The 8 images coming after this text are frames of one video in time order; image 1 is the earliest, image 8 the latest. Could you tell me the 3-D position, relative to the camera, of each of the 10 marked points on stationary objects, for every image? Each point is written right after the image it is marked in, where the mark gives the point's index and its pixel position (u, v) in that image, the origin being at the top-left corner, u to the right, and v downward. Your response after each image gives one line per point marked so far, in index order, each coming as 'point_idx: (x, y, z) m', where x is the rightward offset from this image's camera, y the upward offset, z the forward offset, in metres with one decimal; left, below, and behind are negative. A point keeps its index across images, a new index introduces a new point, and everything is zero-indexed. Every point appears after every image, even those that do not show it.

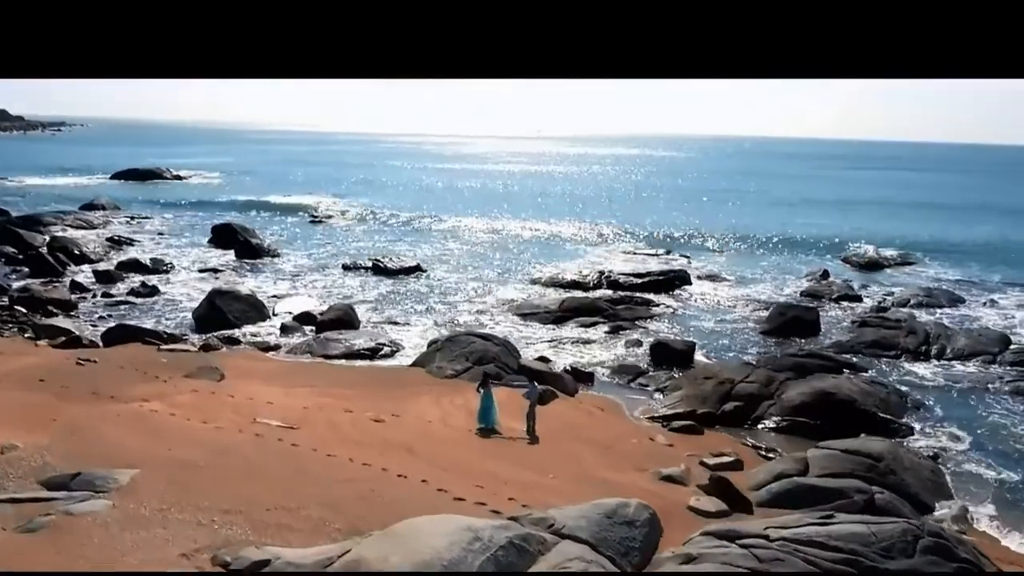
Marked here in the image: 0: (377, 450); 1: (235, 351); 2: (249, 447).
0: (-1.4, -1.7, +9.5) m
1: (-4.4, -1.1, +14.4) m
2: (-2.6, -1.7, +9.3) m
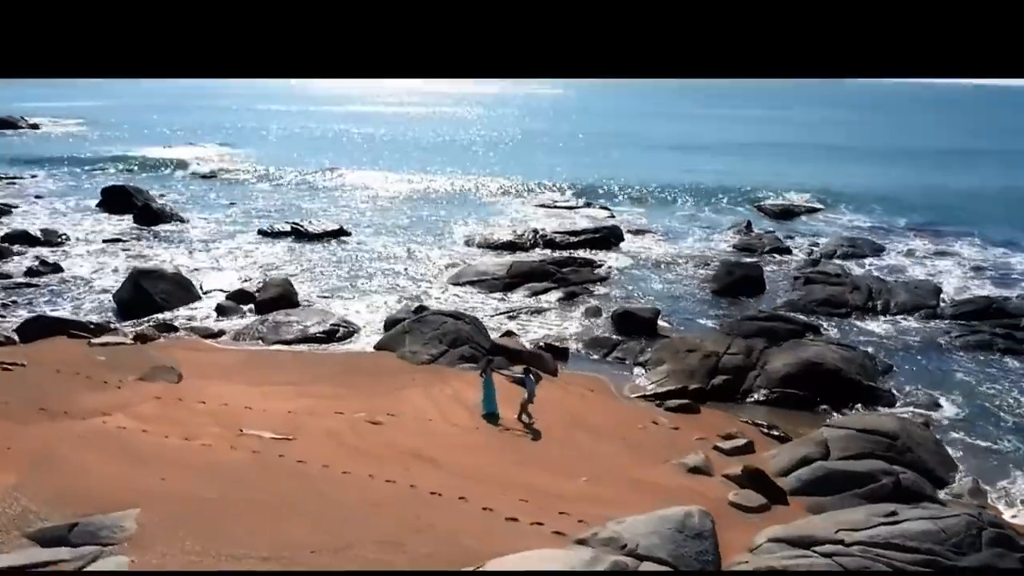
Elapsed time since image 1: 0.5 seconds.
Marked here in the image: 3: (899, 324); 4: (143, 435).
0: (-1.1, -1.7, +8.8) m
1: (-4.8, -0.8, +13.2) m
2: (-2.3, -1.7, +8.4) m
3: (+6.6, -0.6, +15.4) m
4: (-3.7, -1.5, +9.2) m
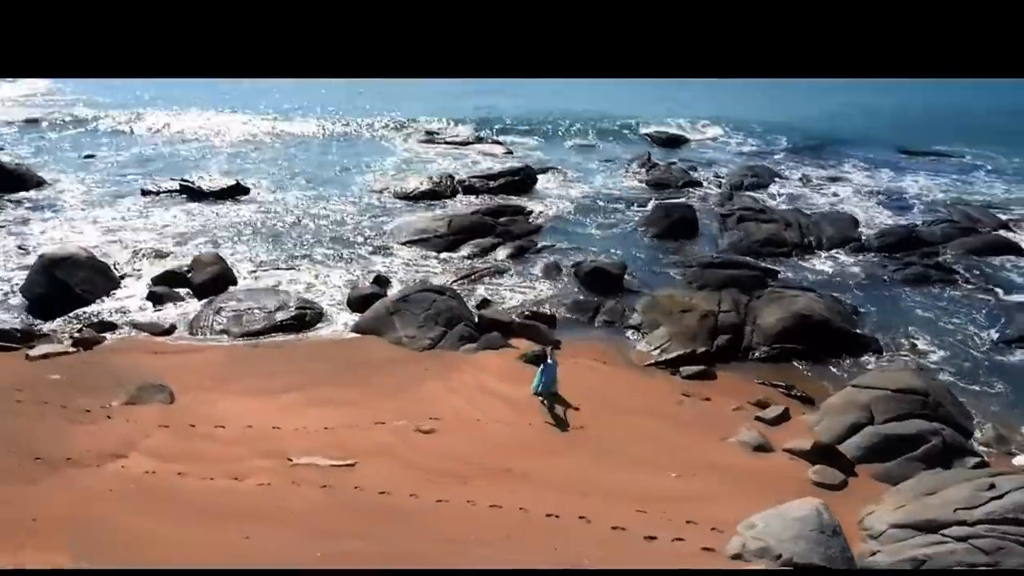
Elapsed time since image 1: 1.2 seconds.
0: (-0.3, -1.8, +8.3) m
1: (-4.9, -0.8, +11.7) m
2: (-1.4, -1.9, +7.6) m
3: (+5.8, +0.5, +16.2) m
4: (-2.9, -1.7, +8.1) m
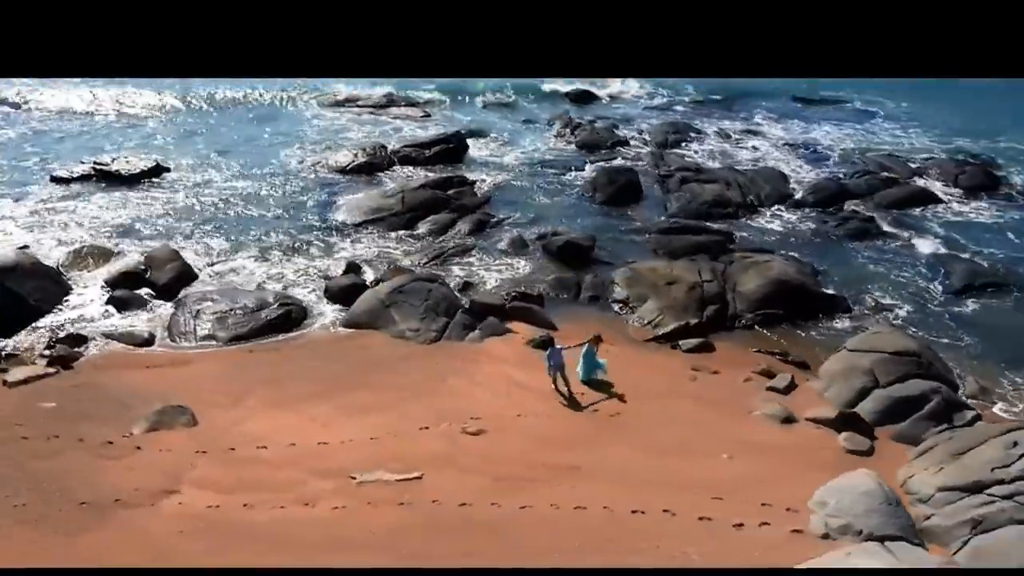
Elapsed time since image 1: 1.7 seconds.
0: (+0.3, -1.8, +8.4) m
1: (-4.8, -0.9, +11.0) m
2: (-0.6, -2.0, +7.6) m
3: (+5.0, +1.3, +16.9) m
4: (-2.2, -1.9, +7.8) m
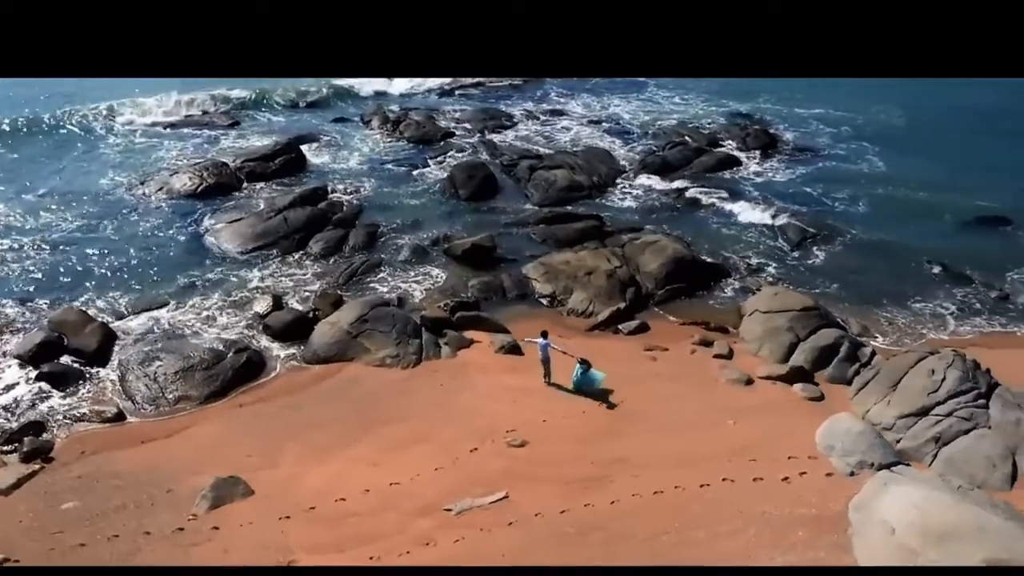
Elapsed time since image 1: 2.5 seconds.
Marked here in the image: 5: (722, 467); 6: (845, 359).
0: (+1.0, -2.0, +9.5) m
1: (-4.7, -1.8, +10.4) m
2: (+0.4, -2.4, +8.5) m
3: (+2.4, +1.9, +18.9) m
4: (-1.2, -2.5, +8.2) m
5: (+2.2, -1.9, +9.6) m
6: (+4.5, -0.9, +12.1) m
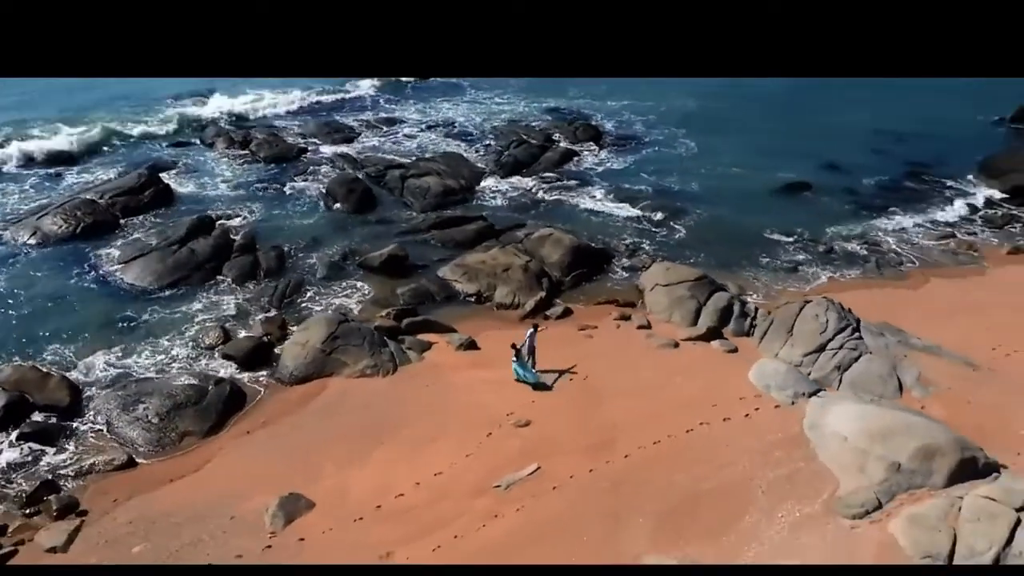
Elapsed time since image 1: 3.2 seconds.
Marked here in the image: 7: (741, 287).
0: (+1.2, -1.8, +11.4) m
1: (-4.5, -2.4, +10.7) m
2: (+1.0, -2.3, +10.2) m
3: (-0.4, +2.1, +20.6) m
4: (-0.5, -2.6, +9.5) m
5: (+2.3, -1.6, +11.7) m
6: (+3.7, -0.4, +14.7) m
7: (+4.0, 0.0, +16.0) m
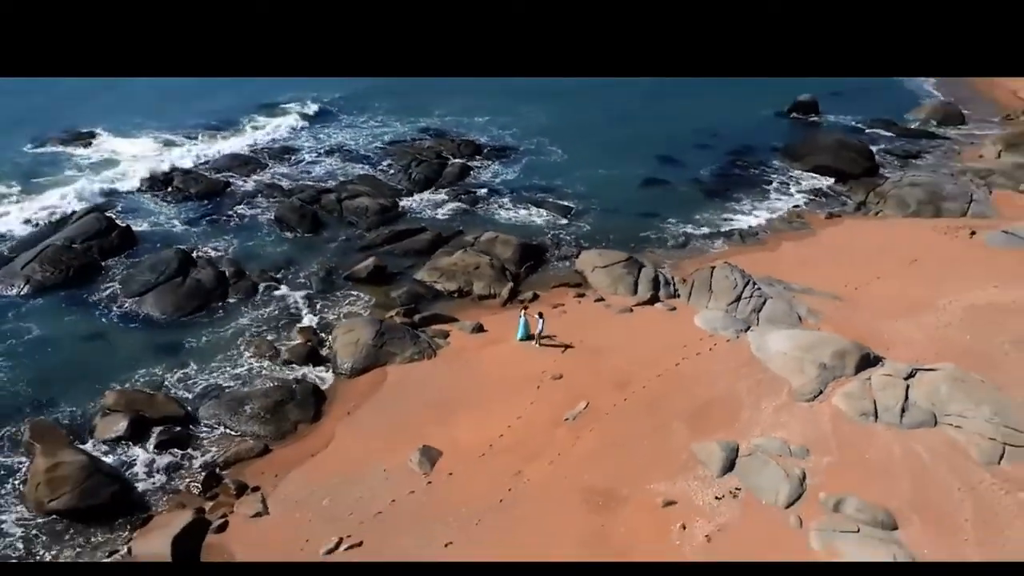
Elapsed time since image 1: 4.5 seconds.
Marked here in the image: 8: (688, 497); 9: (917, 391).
0: (+1.9, -1.5, +15.5) m
1: (-3.4, -2.7, +13.4) m
2: (+2.0, -2.0, +14.3) m
3: (-2.4, +2.1, +24.0) m
4: (+0.8, -2.4, +13.3) m
5: (+2.8, -1.2, +16.1) m
6: (+3.3, +0.1, +19.3) m
7: (+3.2, +0.5, +20.7) m
8: (+2.4, -2.8, +12.3) m
9: (+6.3, -1.6, +14.0) m
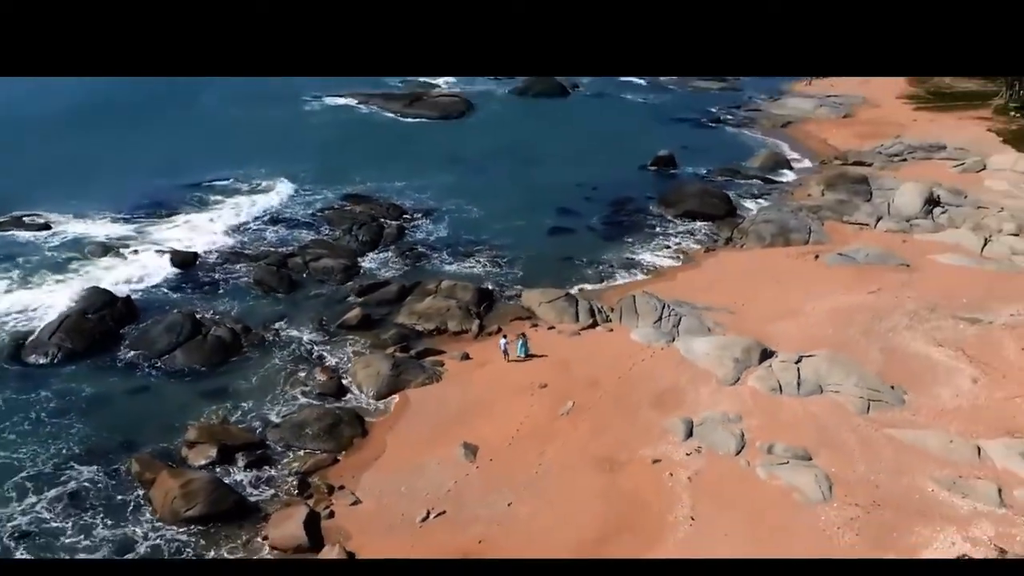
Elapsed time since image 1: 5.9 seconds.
0: (+1.8, -2.1, +20.1) m
1: (-2.9, -3.4, +17.1) m
2: (+2.1, -2.5, +19.0) m
3: (-4.2, +0.7, +28.0) m
4: (+1.2, -3.0, +17.8) m
5: (+2.6, -1.7, +20.9) m
6: (+2.4, -0.6, +24.2) m
7: (+2.0, -0.3, +25.6) m
8: (+3.0, -3.2, +17.0) m
9: (+6.3, -1.8, +19.5) m
